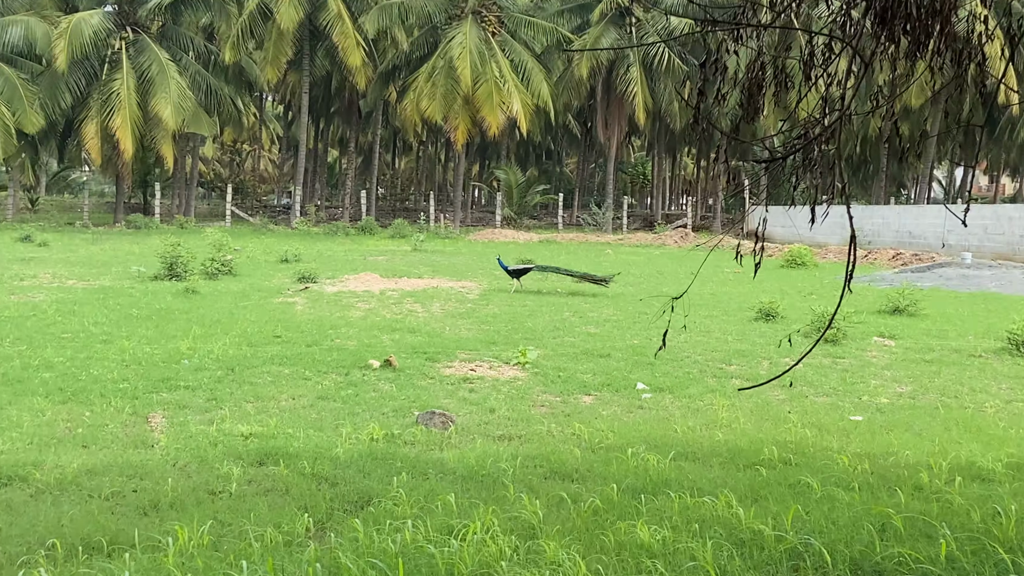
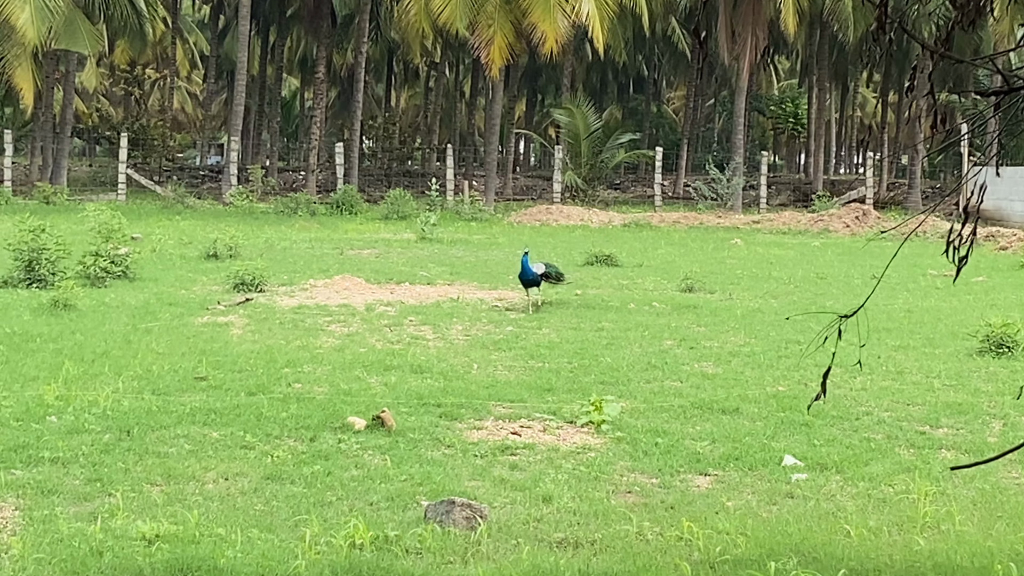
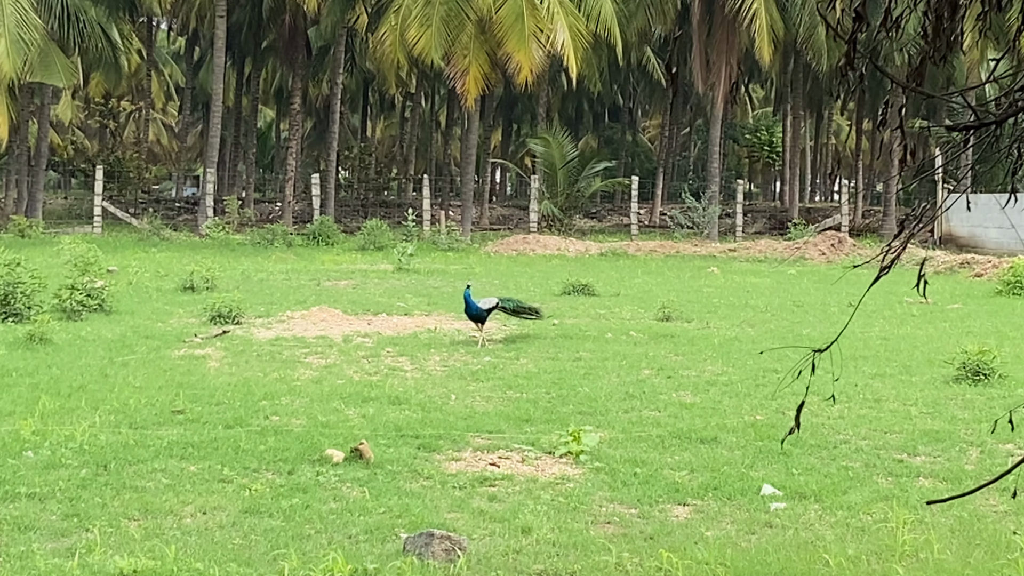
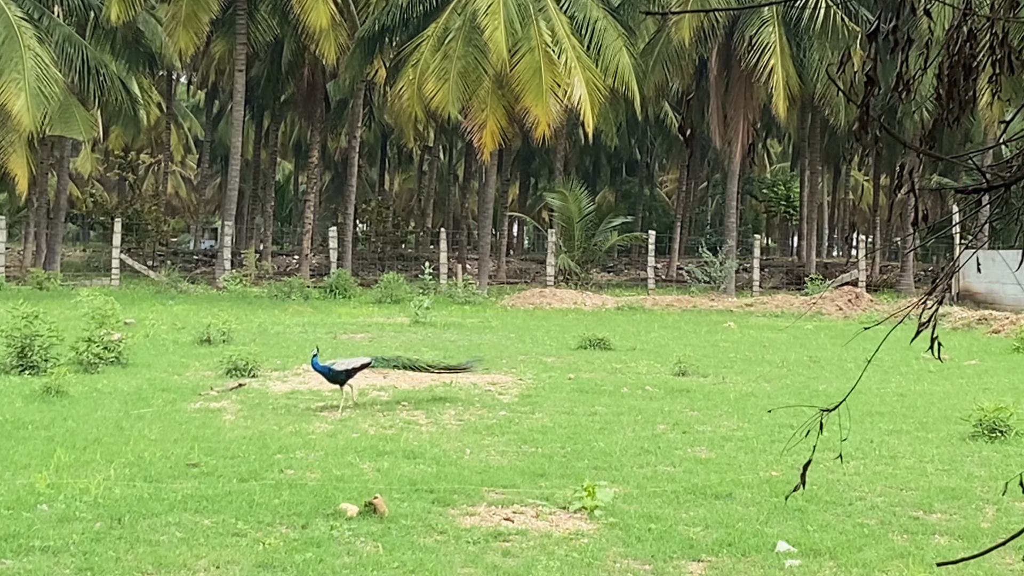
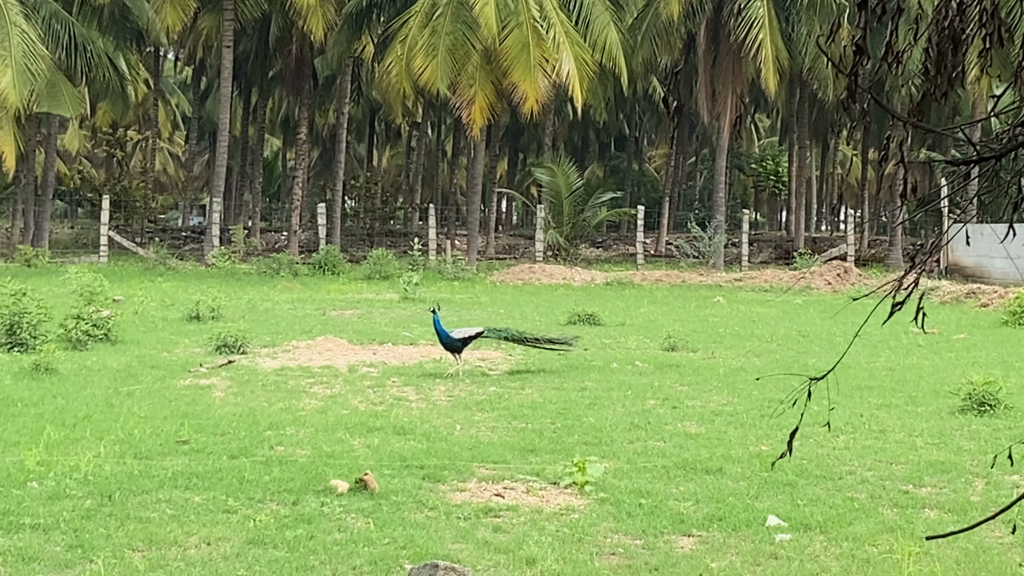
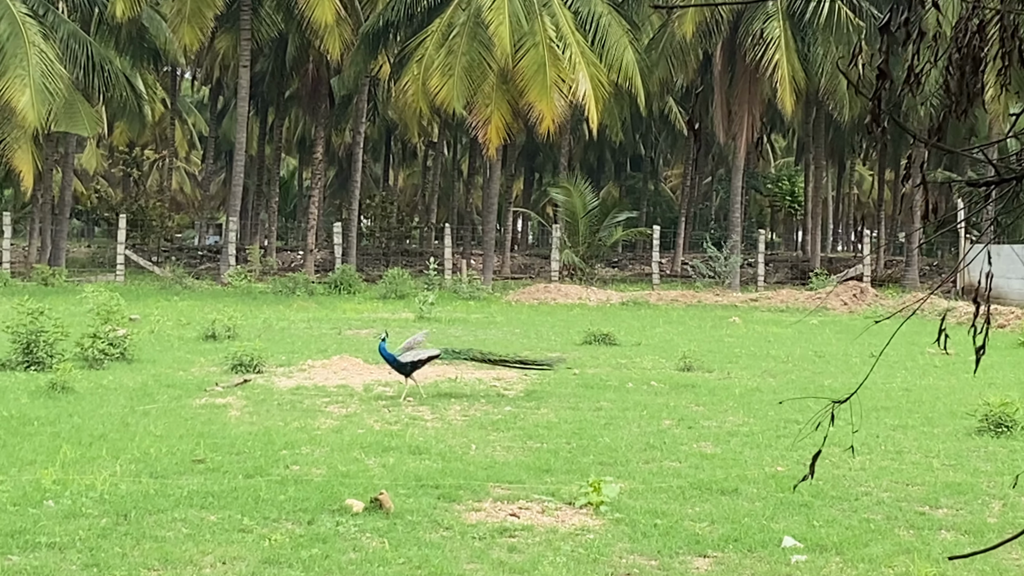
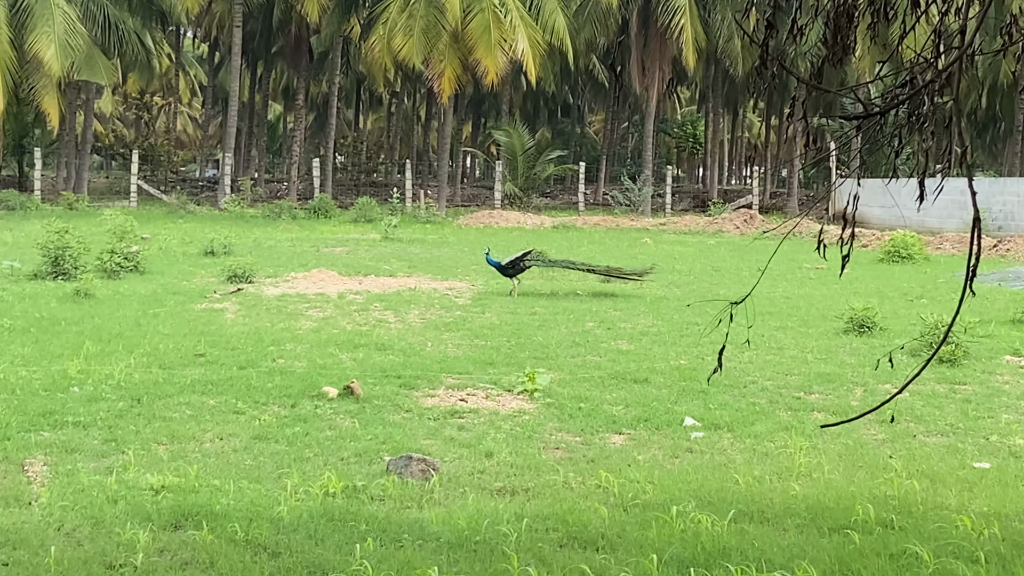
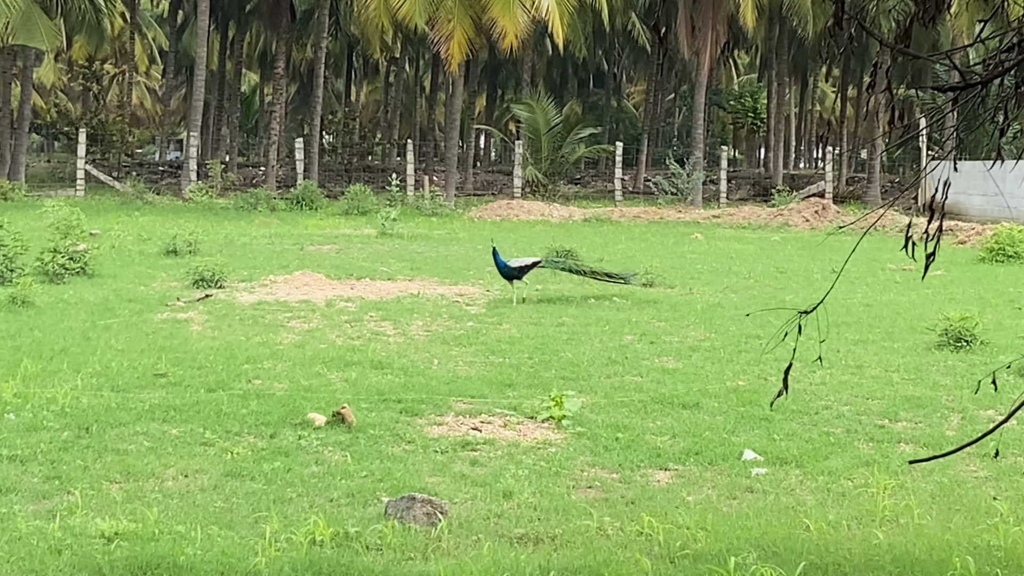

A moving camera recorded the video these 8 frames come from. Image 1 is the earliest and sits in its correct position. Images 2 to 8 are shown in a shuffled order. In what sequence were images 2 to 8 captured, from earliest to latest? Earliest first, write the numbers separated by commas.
7, 8, 2, 3, 5, 6, 4
